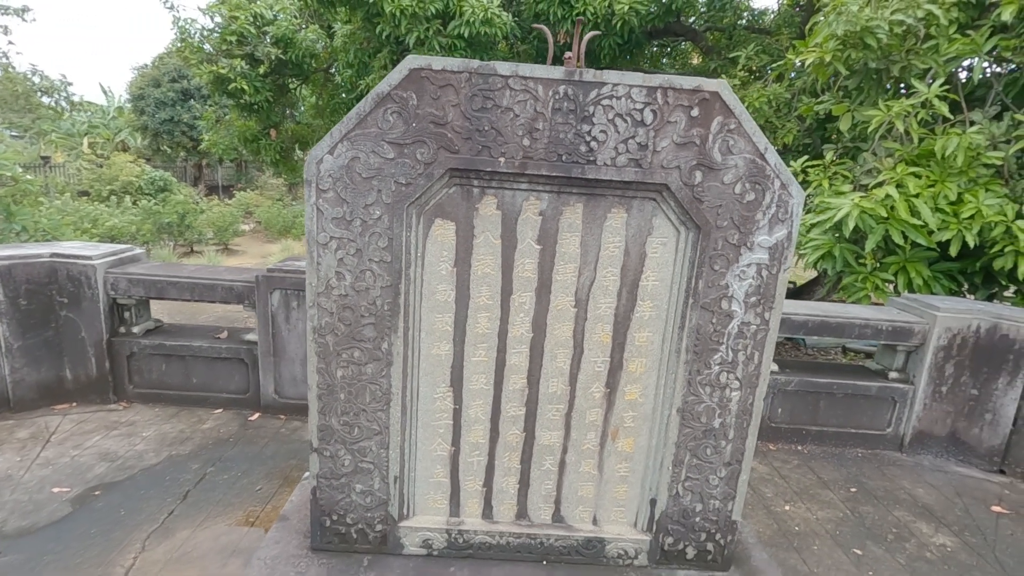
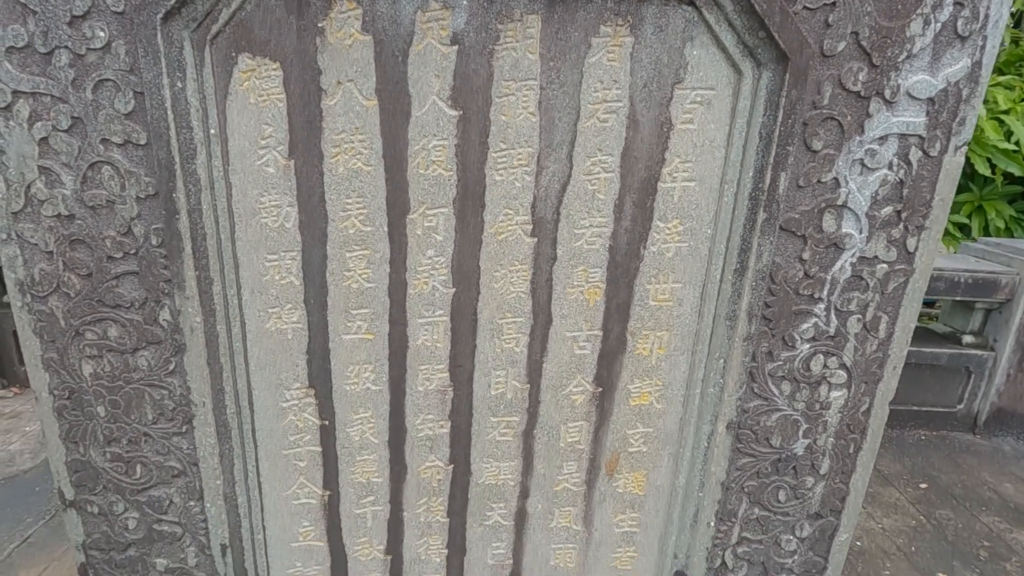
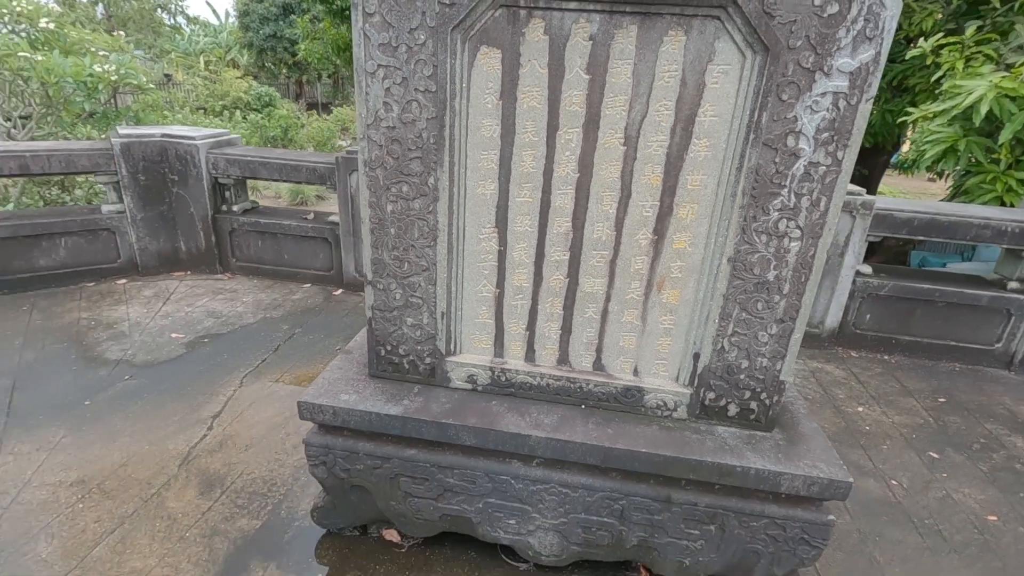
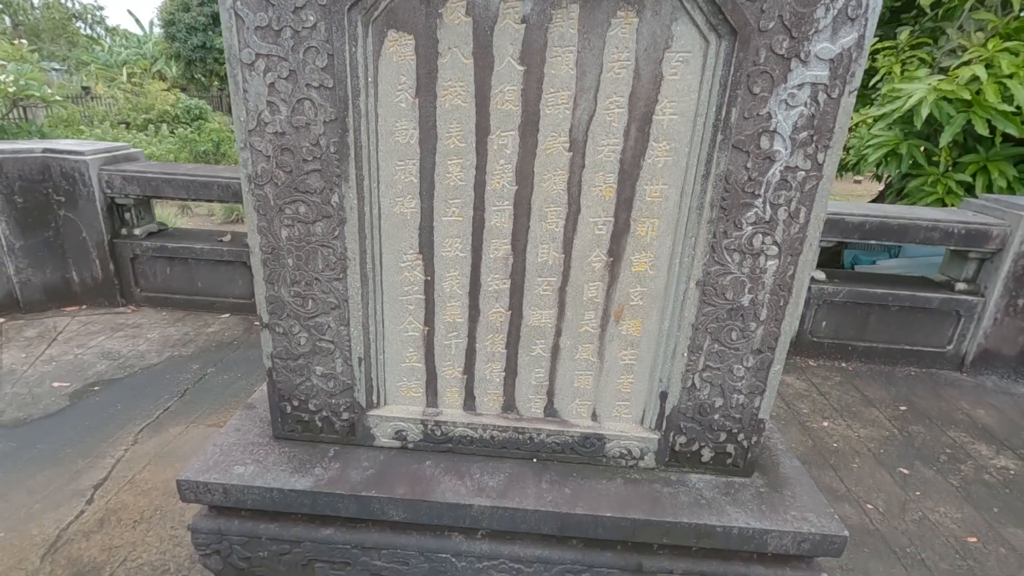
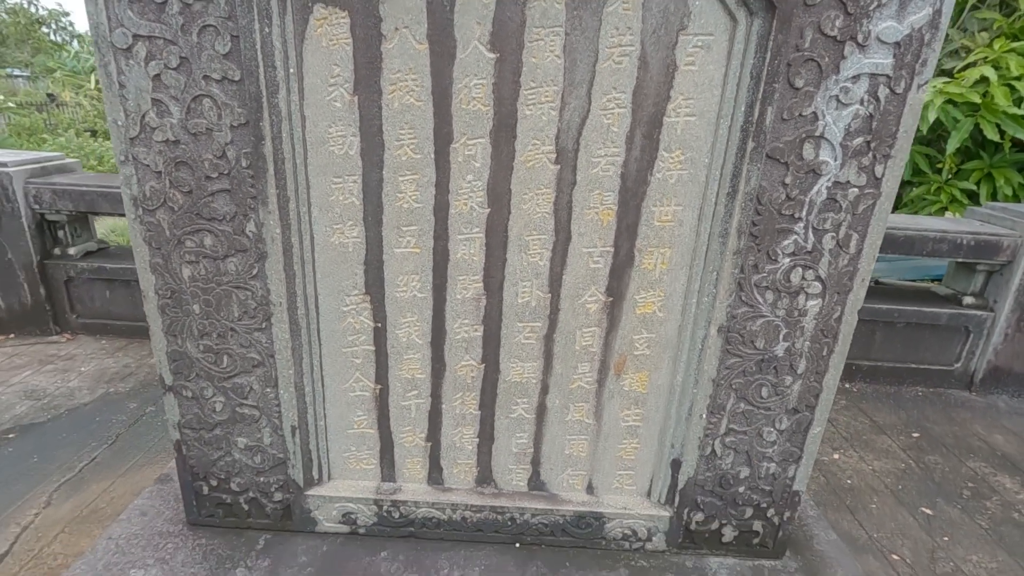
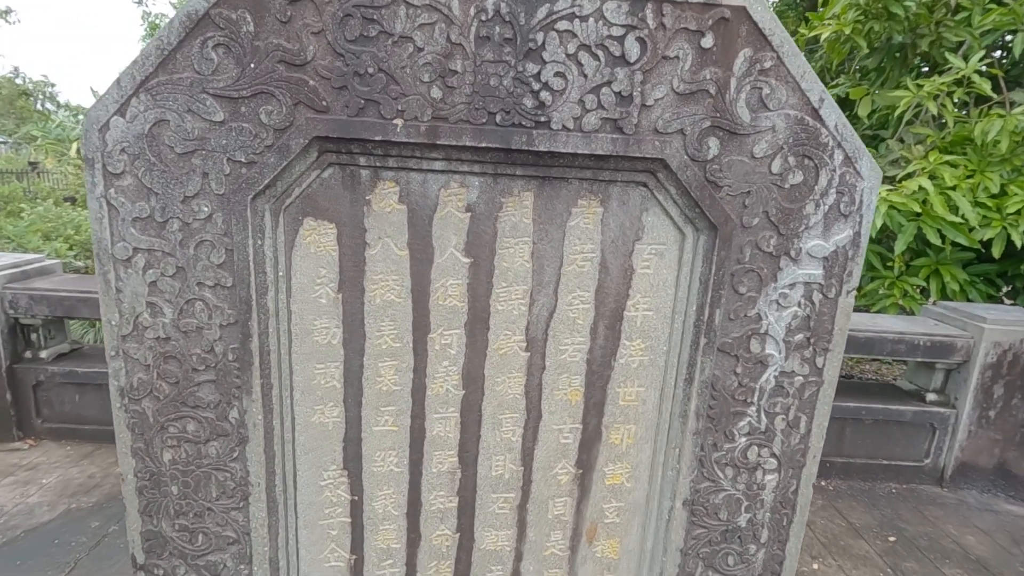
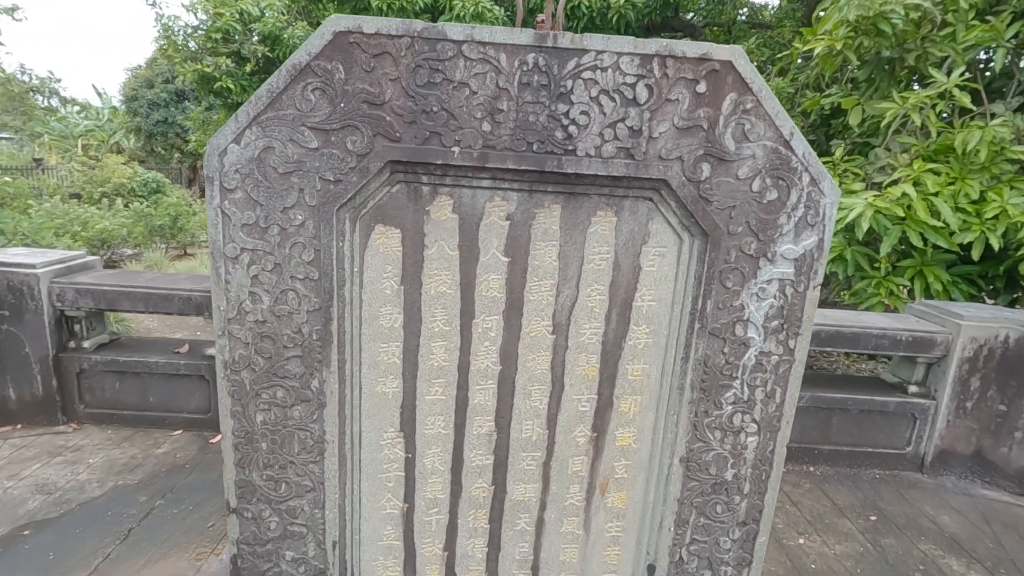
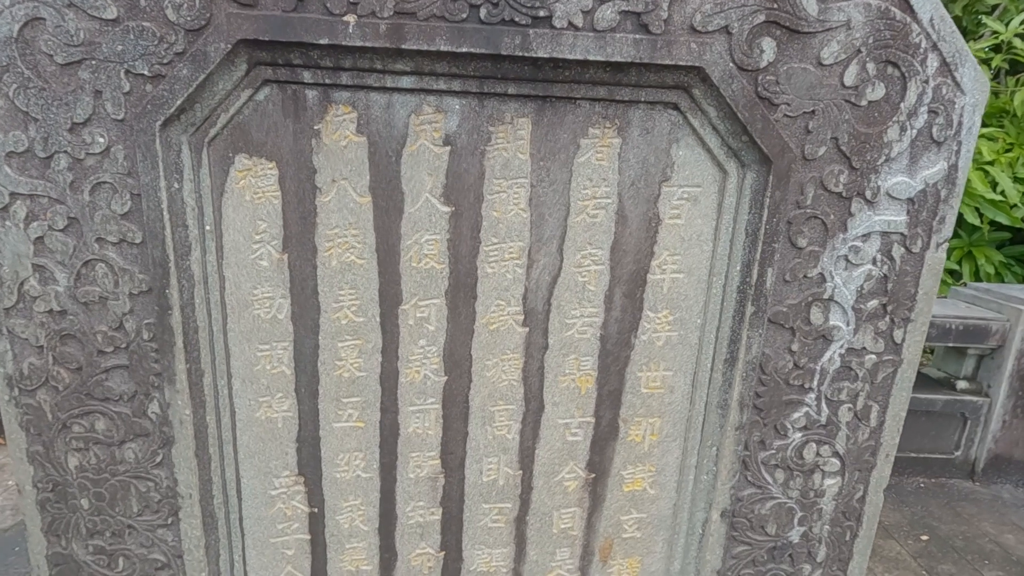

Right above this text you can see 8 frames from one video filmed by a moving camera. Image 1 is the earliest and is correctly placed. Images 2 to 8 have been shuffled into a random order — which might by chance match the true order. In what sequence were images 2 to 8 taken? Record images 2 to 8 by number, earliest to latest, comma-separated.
7, 6, 8, 2, 5, 4, 3
